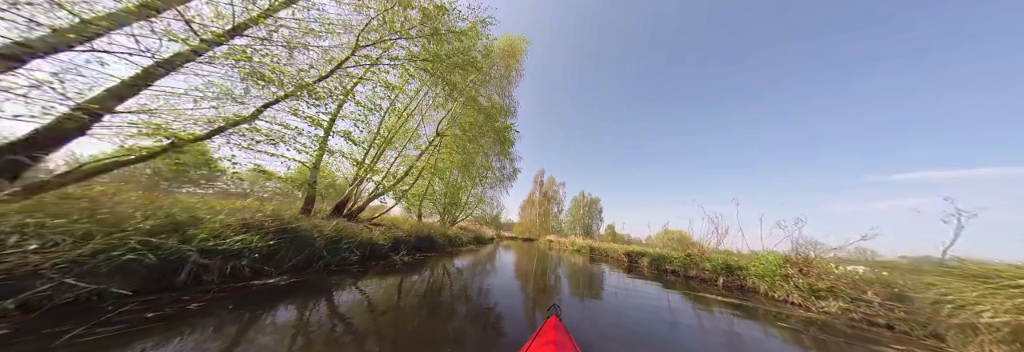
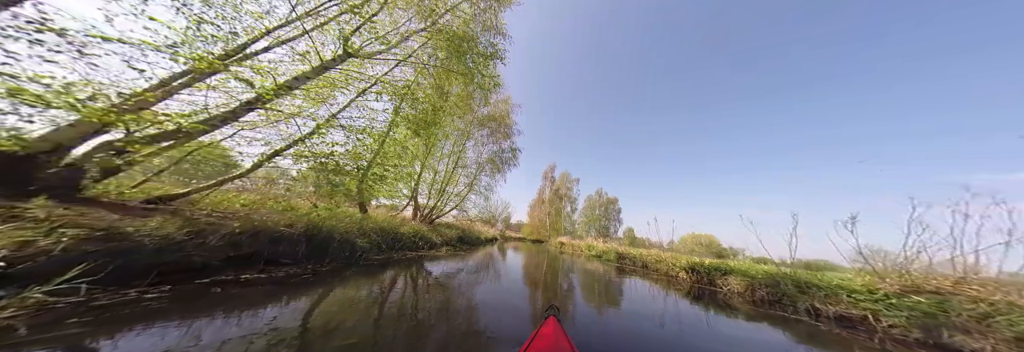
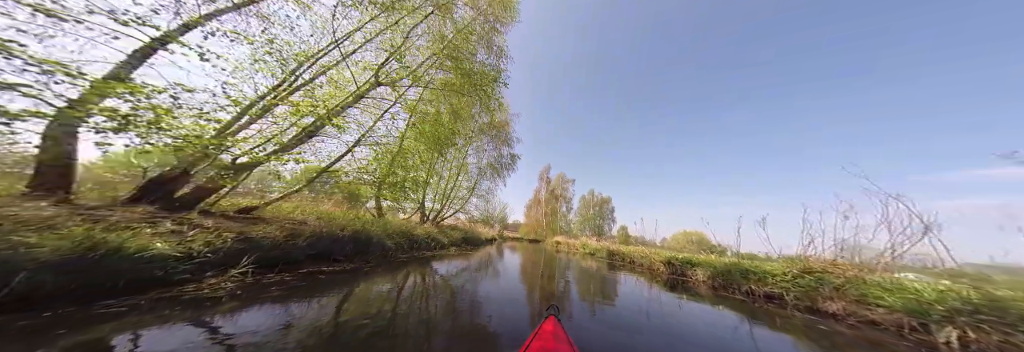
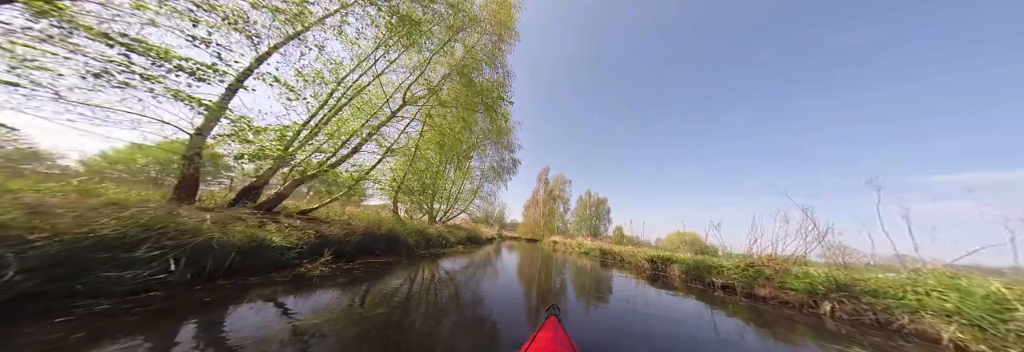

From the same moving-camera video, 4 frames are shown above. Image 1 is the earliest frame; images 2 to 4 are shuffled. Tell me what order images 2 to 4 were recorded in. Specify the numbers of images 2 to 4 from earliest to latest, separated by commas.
4, 3, 2
